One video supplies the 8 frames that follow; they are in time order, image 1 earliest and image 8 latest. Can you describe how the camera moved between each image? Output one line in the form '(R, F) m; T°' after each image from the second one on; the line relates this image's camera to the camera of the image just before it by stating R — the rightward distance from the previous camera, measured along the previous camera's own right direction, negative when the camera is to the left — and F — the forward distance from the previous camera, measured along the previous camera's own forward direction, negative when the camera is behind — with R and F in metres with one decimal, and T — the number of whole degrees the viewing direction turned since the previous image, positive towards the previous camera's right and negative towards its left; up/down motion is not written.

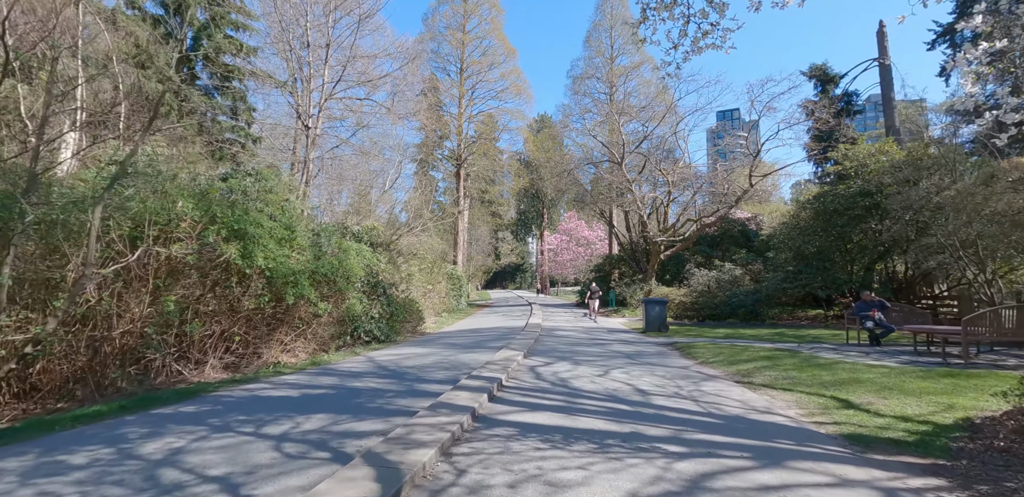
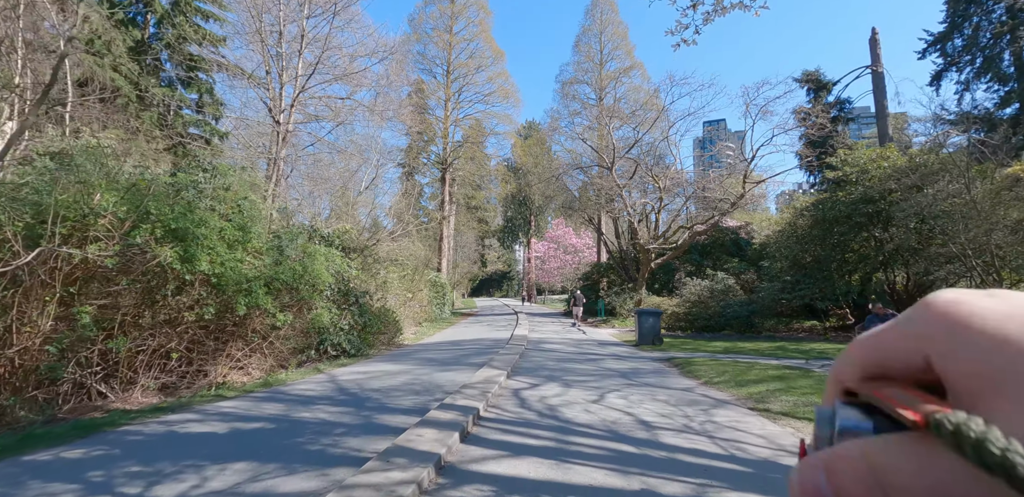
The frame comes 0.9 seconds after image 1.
(+0.1, +1.1) m; +1°
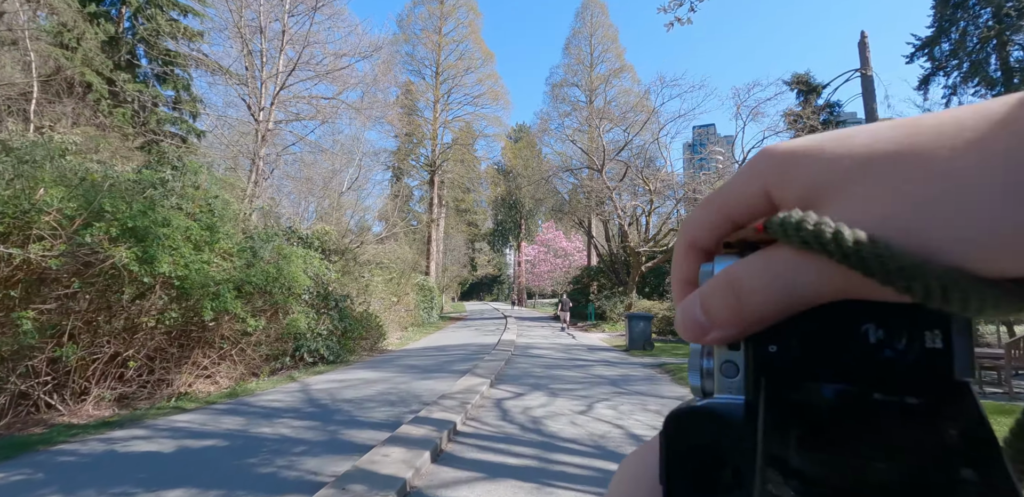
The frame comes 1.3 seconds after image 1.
(+0.1, +0.4) m; +1°
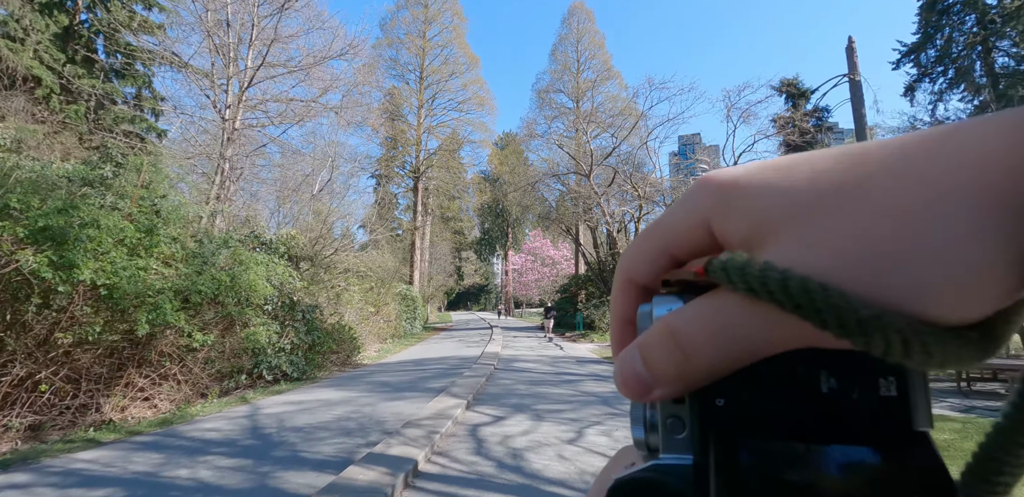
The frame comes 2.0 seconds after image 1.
(+0.1, +0.9) m; +1°
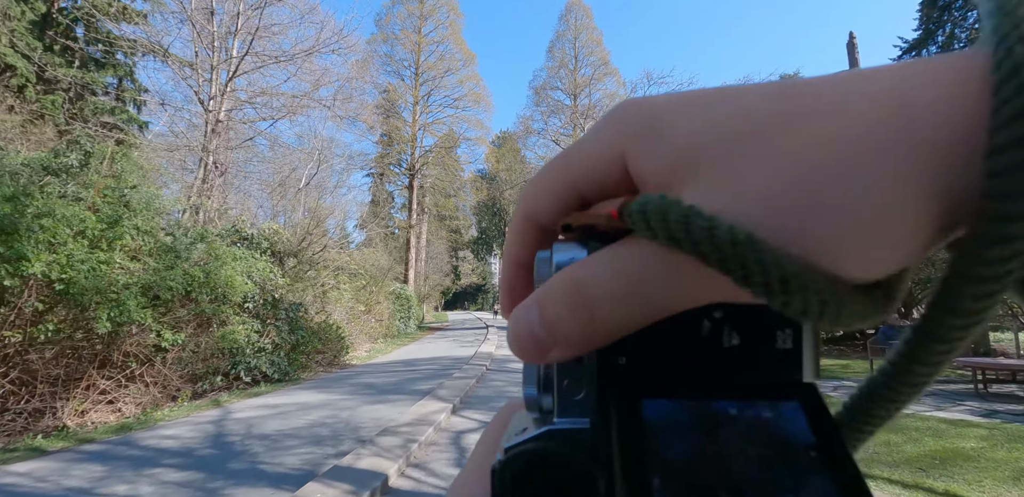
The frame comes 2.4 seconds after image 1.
(+0.1, +0.5) m; 0°
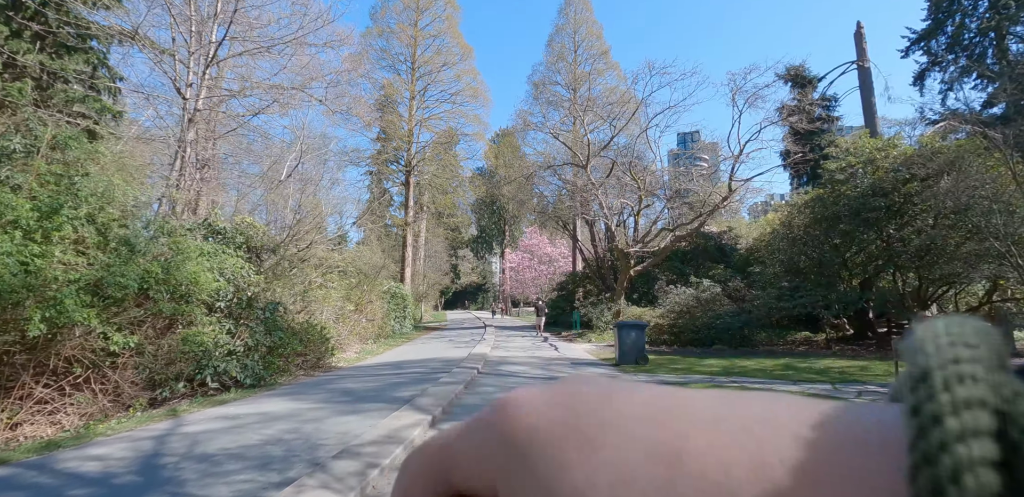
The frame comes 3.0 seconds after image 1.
(+0.2, +0.8) m; 0°
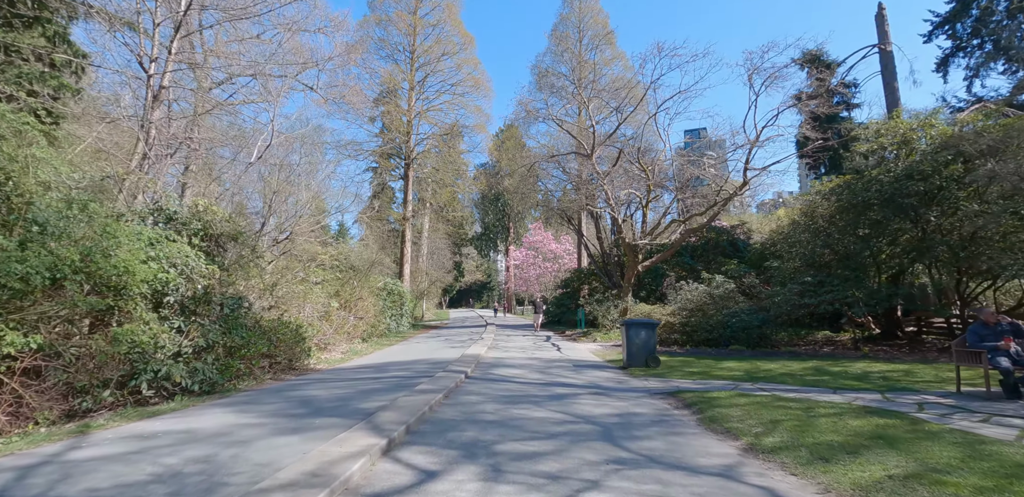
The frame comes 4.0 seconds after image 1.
(+0.2, +1.3) m; -1°
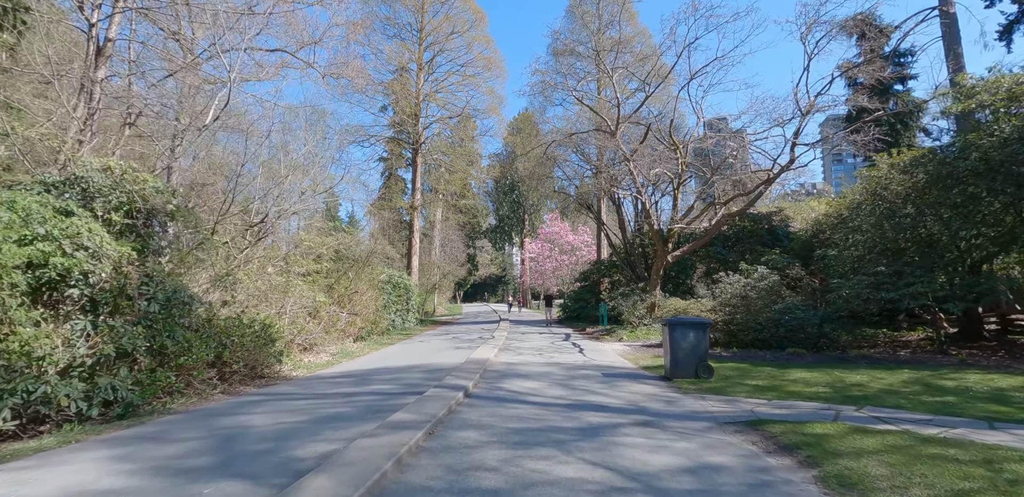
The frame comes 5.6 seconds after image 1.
(0.0, +2.2) m; -2°
